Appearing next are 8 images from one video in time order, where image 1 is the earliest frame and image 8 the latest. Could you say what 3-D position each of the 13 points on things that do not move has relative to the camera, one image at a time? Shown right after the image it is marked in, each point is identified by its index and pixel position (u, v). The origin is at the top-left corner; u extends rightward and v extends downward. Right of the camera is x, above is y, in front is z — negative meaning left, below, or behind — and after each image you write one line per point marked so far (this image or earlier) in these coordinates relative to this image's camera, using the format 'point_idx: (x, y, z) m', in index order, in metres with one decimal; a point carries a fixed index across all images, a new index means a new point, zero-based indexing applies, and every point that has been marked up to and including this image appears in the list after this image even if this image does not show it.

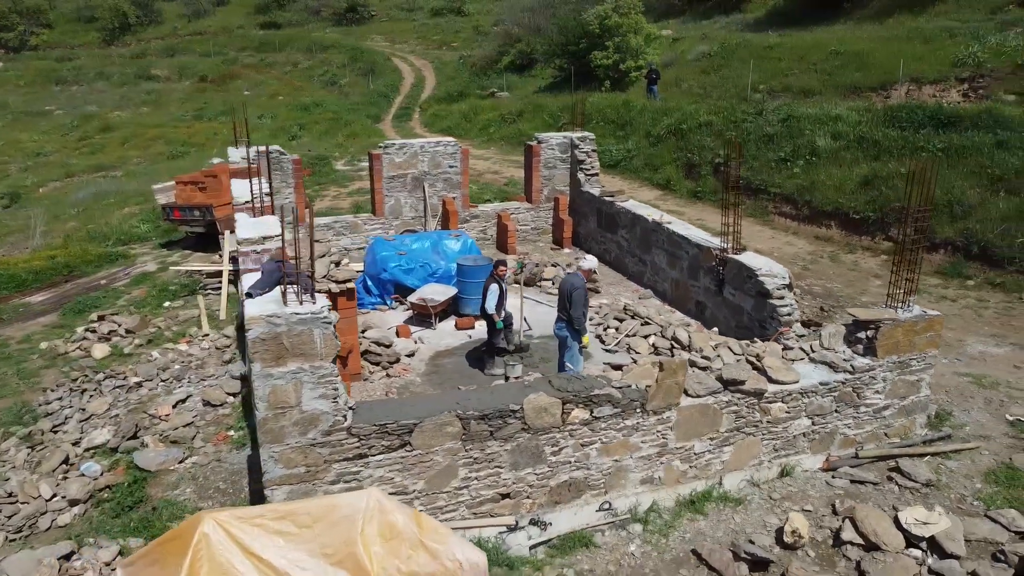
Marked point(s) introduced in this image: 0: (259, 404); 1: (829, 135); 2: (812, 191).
0: (-1.5, -0.7, +4.8) m
1: (+5.2, +2.5, +13.4) m
2: (+4.6, +1.5, +12.5) m
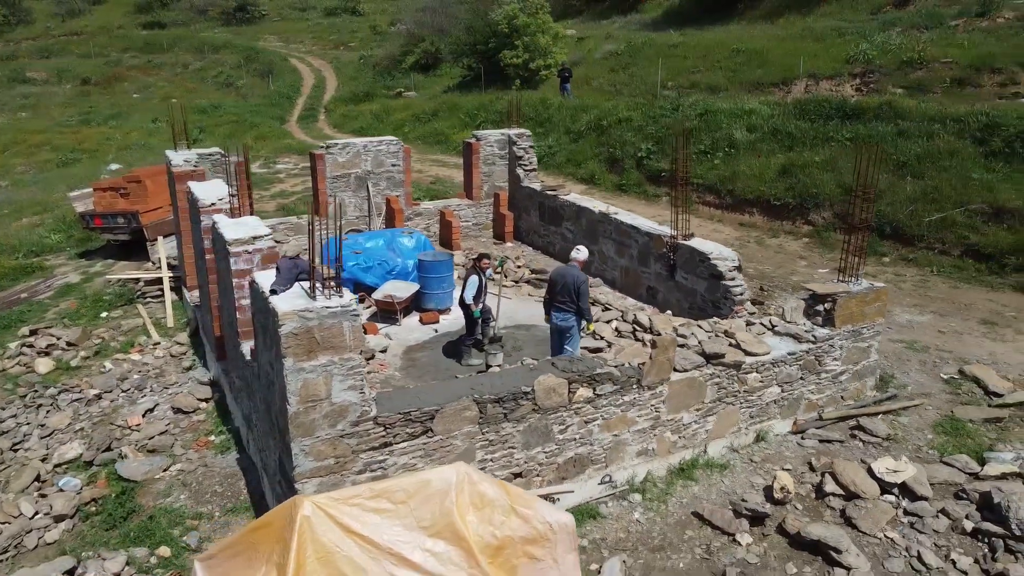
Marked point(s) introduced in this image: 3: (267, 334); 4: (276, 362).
0: (-1.3, -0.7, +4.9) m
1: (+4.1, +2.8, +14.2) m
2: (+3.6, +1.8, +13.3) m
3: (-1.6, -0.3, +5.3) m
4: (-1.5, -0.5, +5.1) m
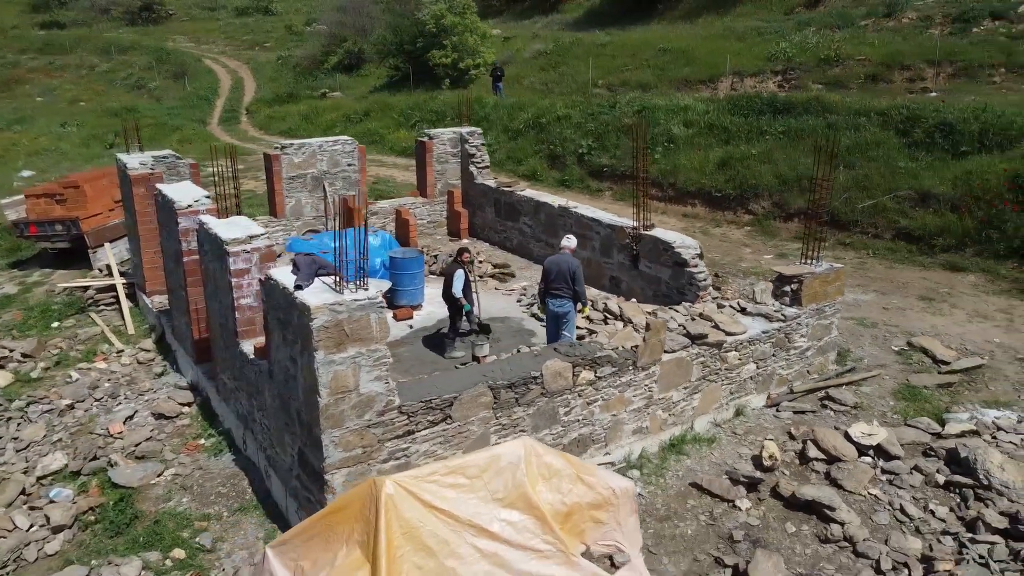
0: (-1.2, -0.6, +5.0) m
1: (+3.1, +3.0, +14.9) m
2: (+2.8, +1.9, +13.9) m
3: (-1.5, -0.3, +5.3) m
4: (-1.3, -0.4, +5.2) m
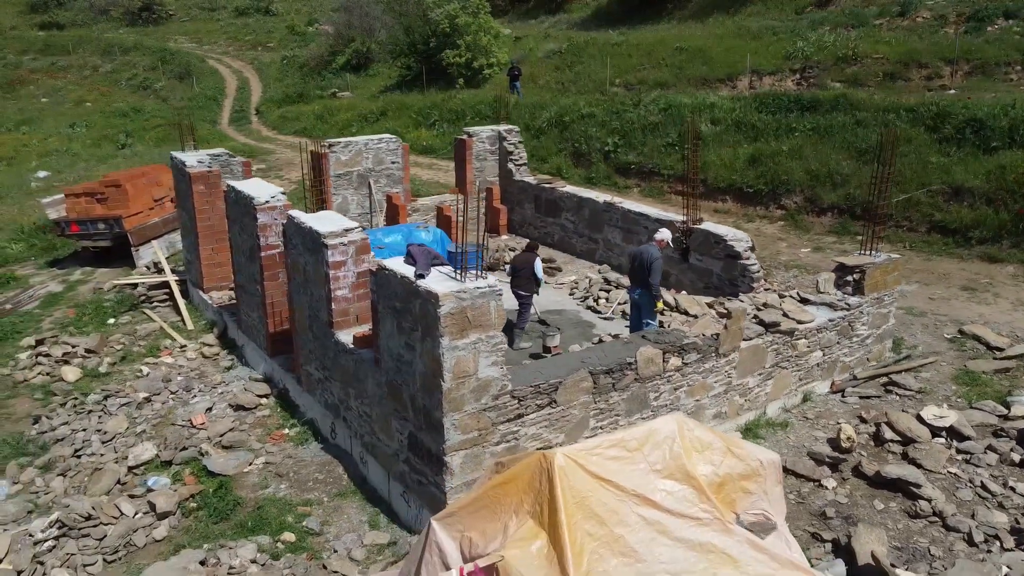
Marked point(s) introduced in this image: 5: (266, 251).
0: (-0.4, -0.6, +5.2) m
1: (+3.7, +3.1, +15.1) m
2: (+3.4, +2.0, +14.2) m
3: (-0.8, -0.2, +5.5) m
4: (-0.6, -0.4, +5.4) m
5: (-2.4, +0.4, +7.9) m
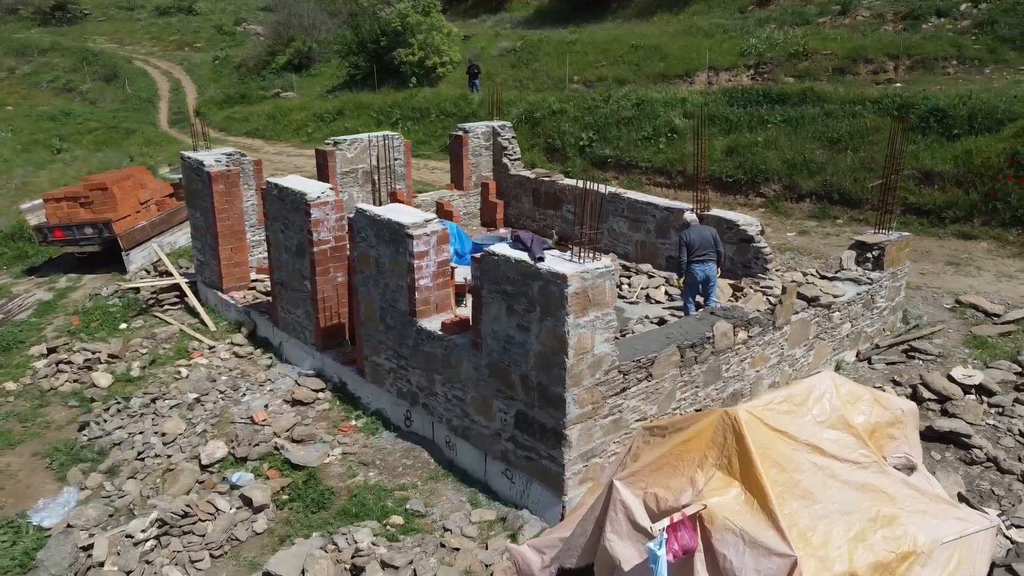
0: (+0.4, -0.4, +5.5) m
1: (+3.3, +3.4, +15.8) m
2: (+3.1, +2.3, +14.8) m
3: (0.0, -0.1, +5.8) m
4: (+0.2, -0.2, +5.6) m
5: (-1.9, +0.4, +8.0) m
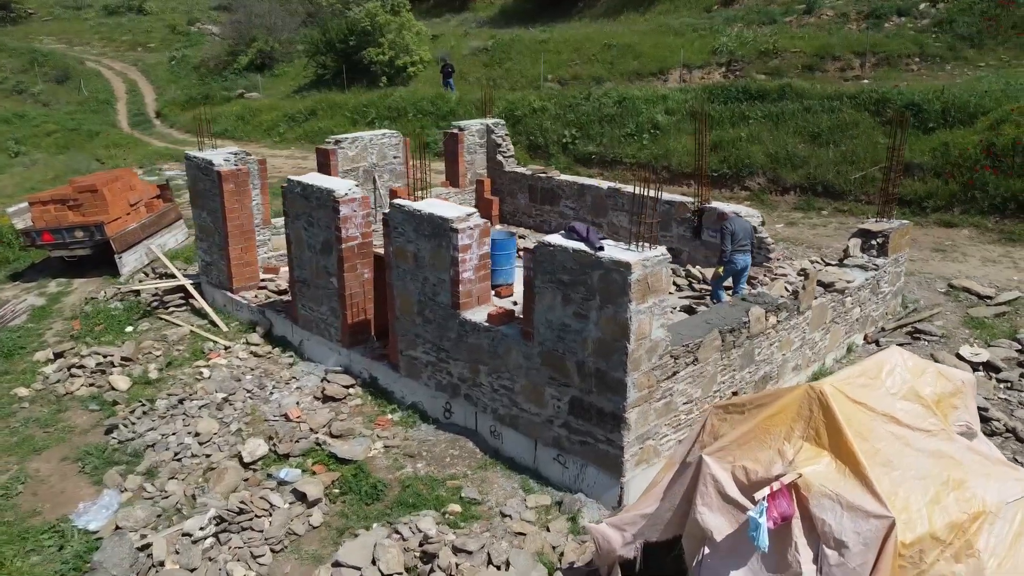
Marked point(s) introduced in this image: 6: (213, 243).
0: (+0.8, -0.3, +5.7) m
1: (+3.0, +3.5, +16.1) m
2: (+2.9, +2.4, +15.1) m
3: (+0.4, 0.0, +6.0) m
4: (+0.6, -0.2, +5.8) m
5: (-1.6, +0.5, +8.0) m
6: (-3.7, +0.6, +10.2) m
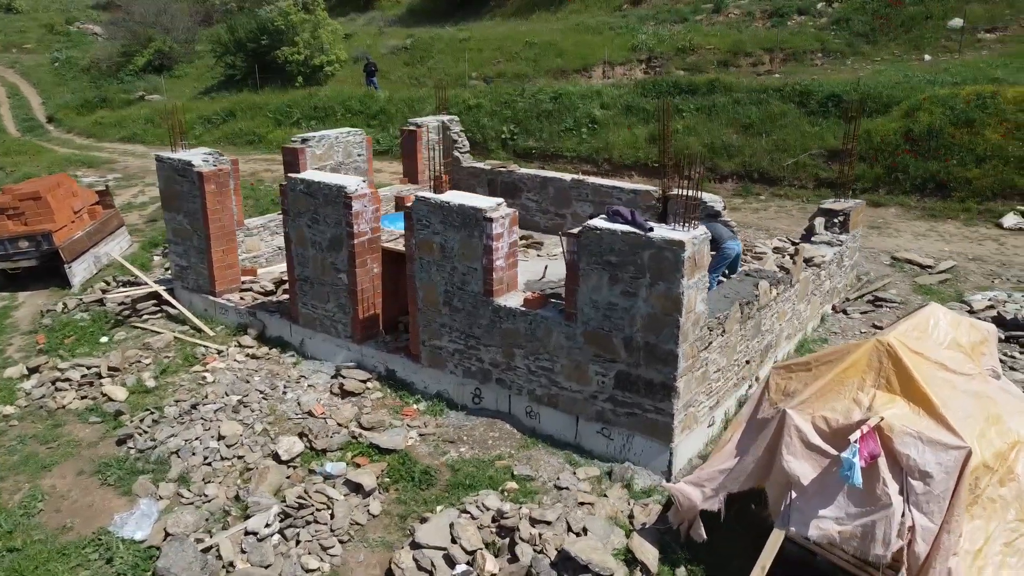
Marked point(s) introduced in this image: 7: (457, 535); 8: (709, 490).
0: (+1.3, -0.2, +6.1) m
1: (+1.8, +3.7, +16.8) m
2: (+1.9, +2.7, +15.8) m
3: (+0.8, +0.1, +6.3) m
4: (+1.0, 0.0, +6.2) m
5: (-1.5, +0.5, +8.1) m
6: (-3.9, +0.5, +9.9) m
7: (-0.4, -1.8, +5.8) m
8: (+1.3, -1.4, +5.4) m
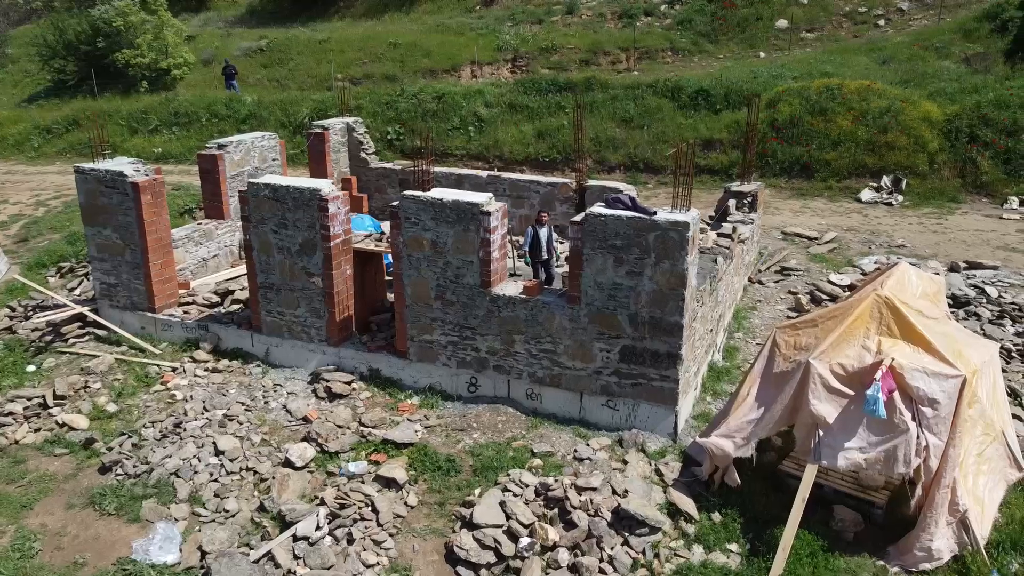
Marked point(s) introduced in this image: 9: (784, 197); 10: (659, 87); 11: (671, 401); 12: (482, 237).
0: (+1.4, 0.0, +6.8) m
1: (-0.7, +3.9, +17.2) m
2: (-0.3, +2.8, +16.3) m
3: (+0.9, +0.3, +6.9) m
4: (+1.2, +0.2, +6.8) m
5: (-1.8, +0.5, +8.1) m
6: (-4.5, +0.3, +9.3) m
7: (0.0, -1.7, +6.1) m
8: (+1.7, -1.1, +6.1) m
9: (+4.7, +1.6, +14.0) m
10: (+3.0, +4.2, +16.7) m
11: (+1.4, -1.0, +7.1) m
12: (-0.3, +0.5, +7.4) m
